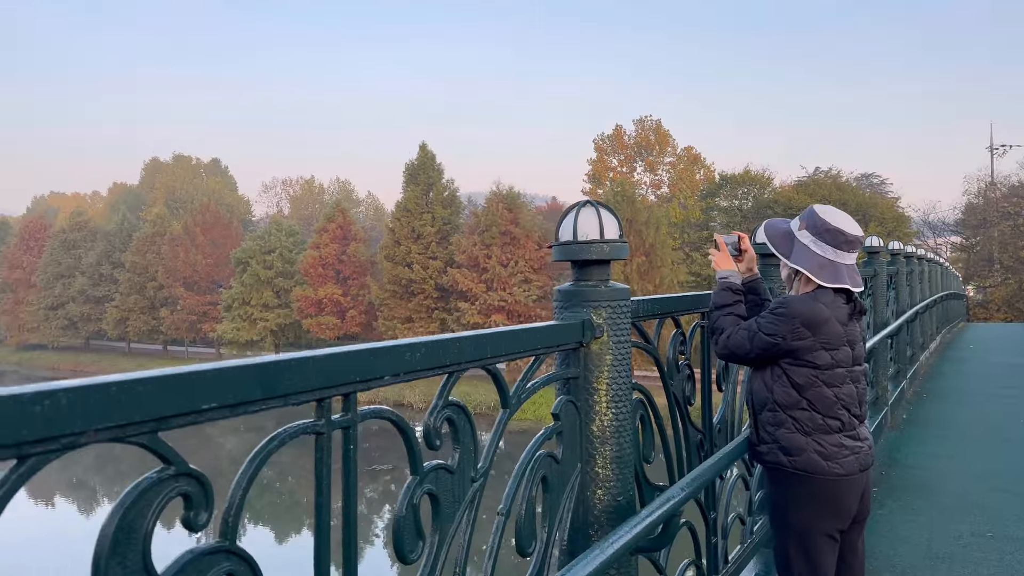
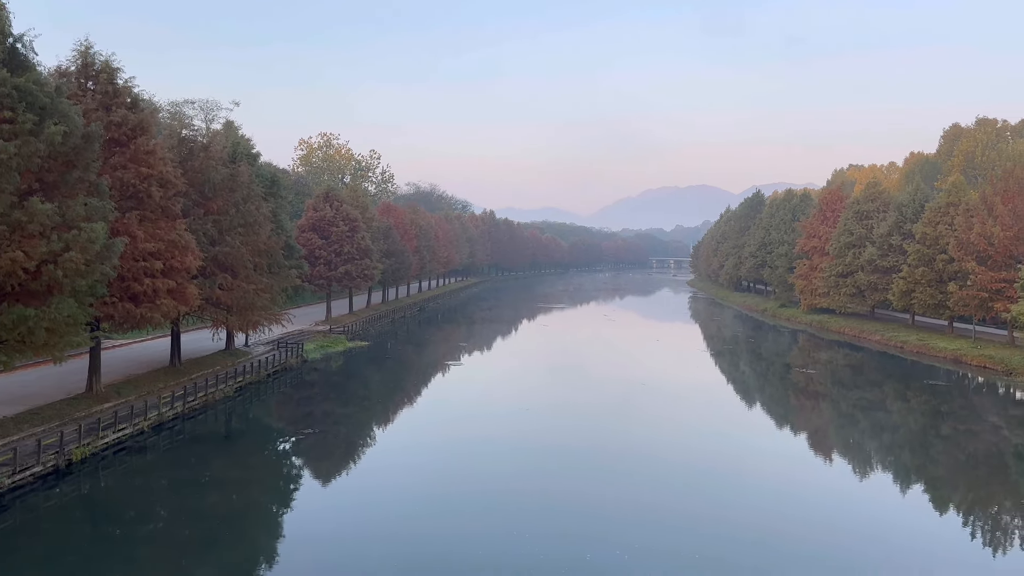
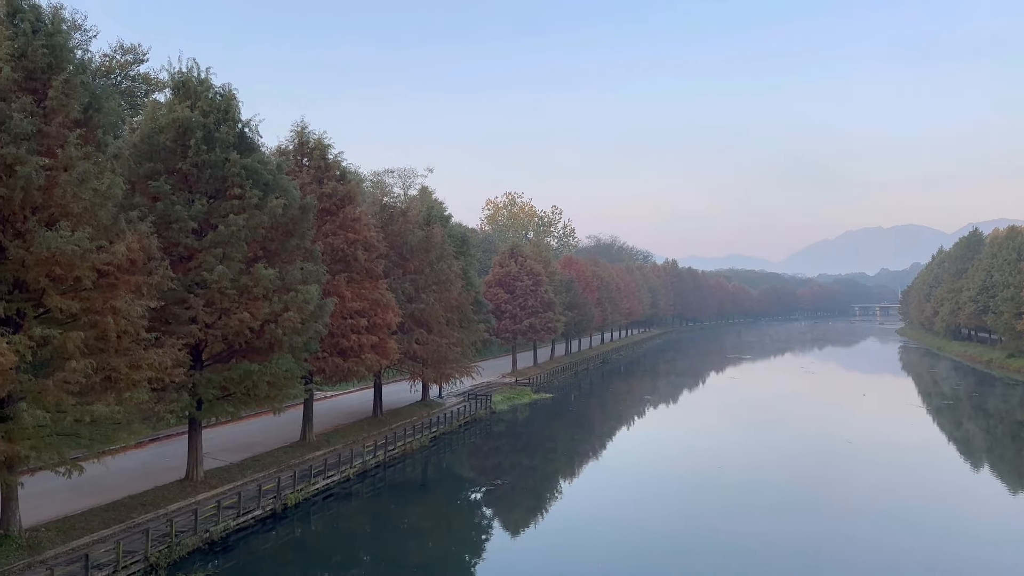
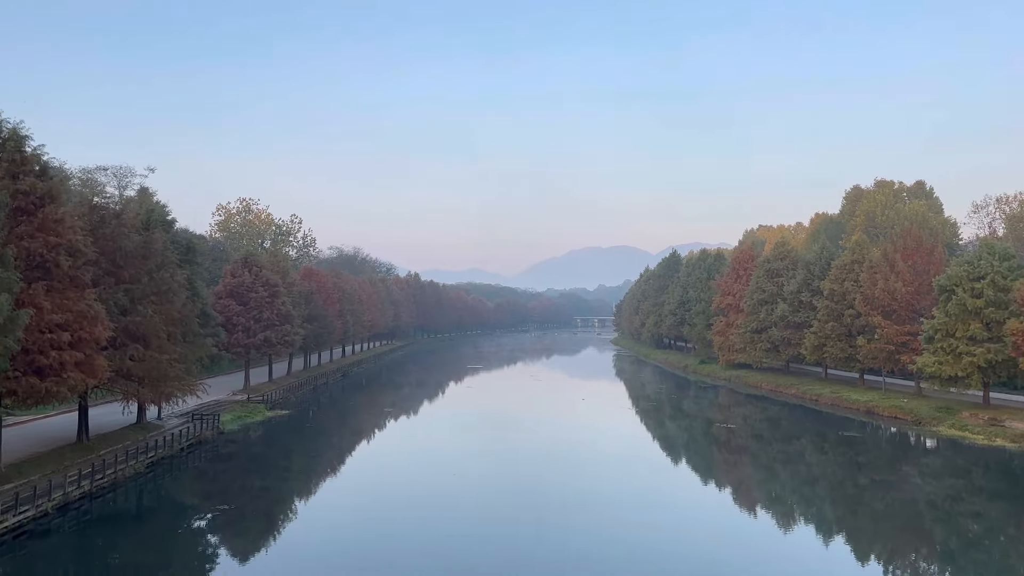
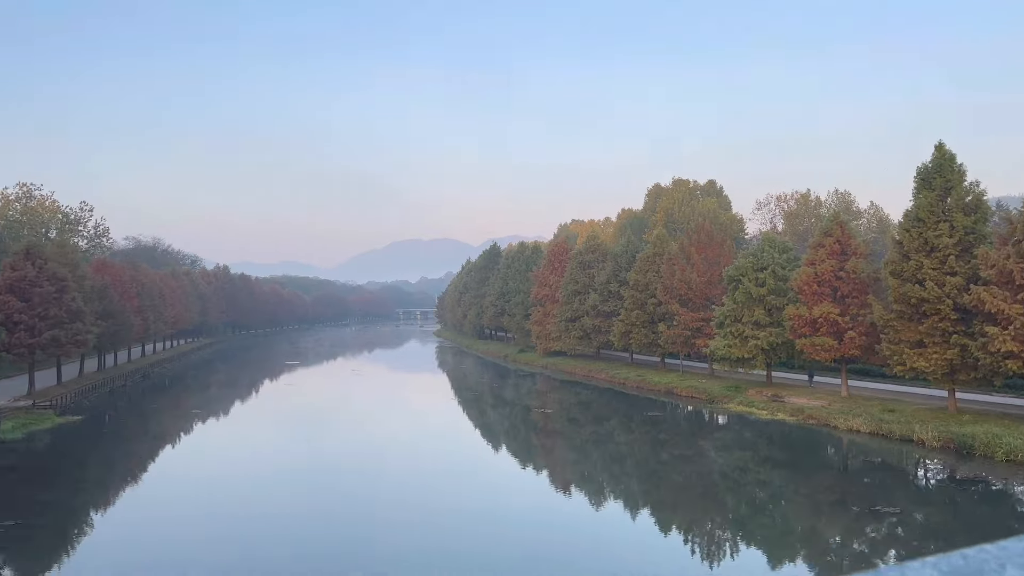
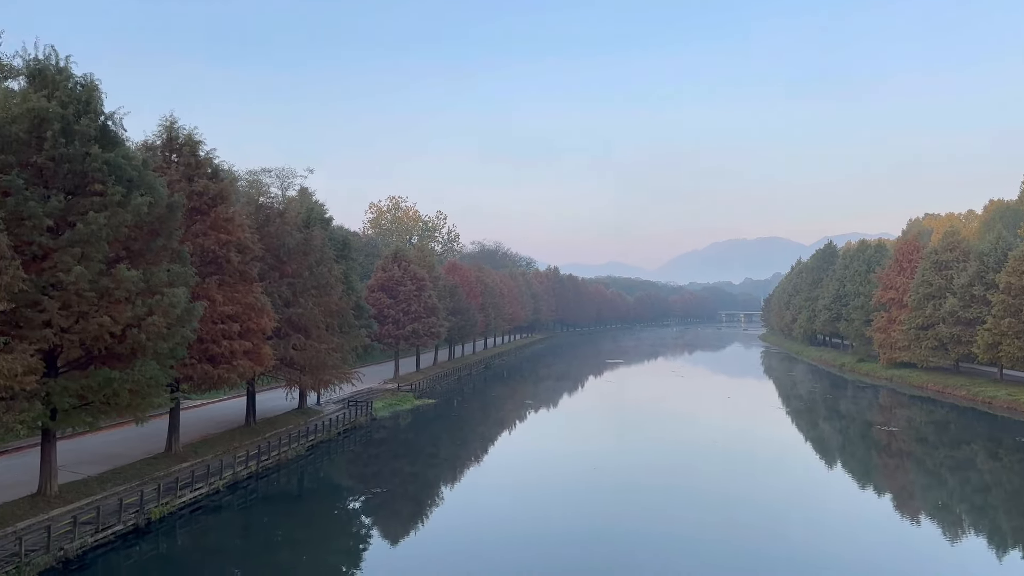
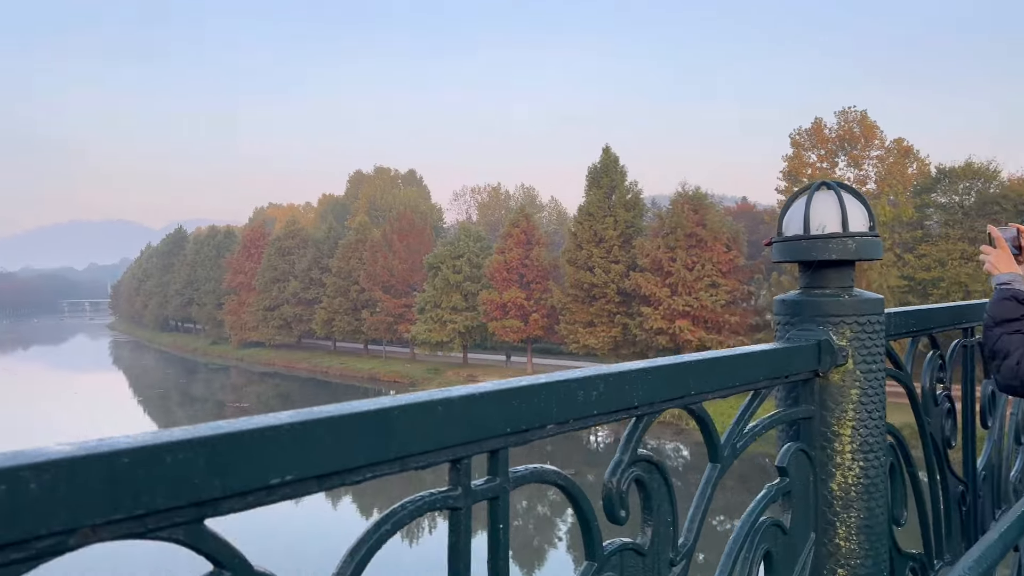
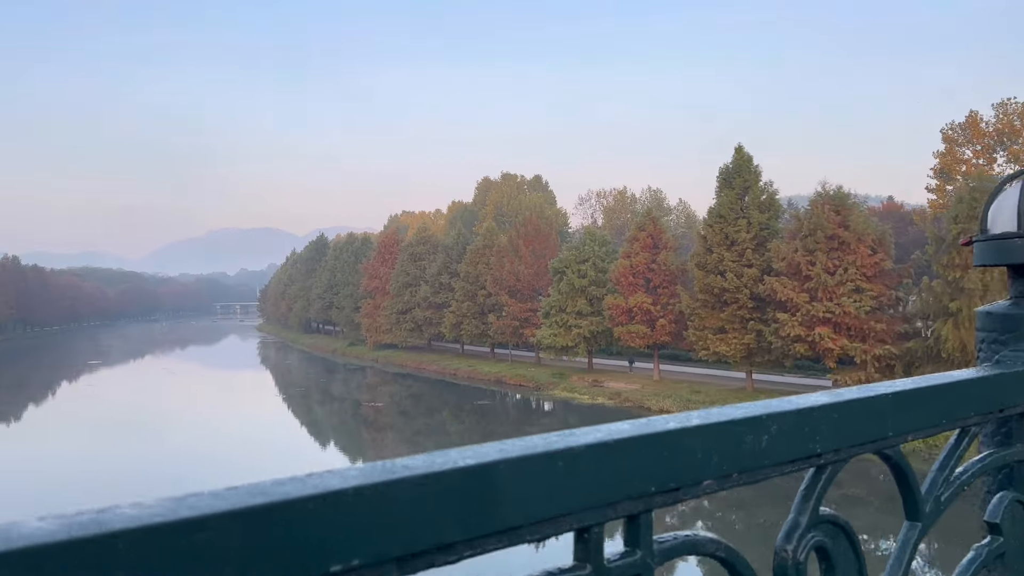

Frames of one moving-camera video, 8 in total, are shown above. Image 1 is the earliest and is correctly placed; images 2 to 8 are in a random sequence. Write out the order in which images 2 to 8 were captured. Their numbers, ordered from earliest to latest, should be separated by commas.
7, 8, 5, 4, 6, 3, 2
